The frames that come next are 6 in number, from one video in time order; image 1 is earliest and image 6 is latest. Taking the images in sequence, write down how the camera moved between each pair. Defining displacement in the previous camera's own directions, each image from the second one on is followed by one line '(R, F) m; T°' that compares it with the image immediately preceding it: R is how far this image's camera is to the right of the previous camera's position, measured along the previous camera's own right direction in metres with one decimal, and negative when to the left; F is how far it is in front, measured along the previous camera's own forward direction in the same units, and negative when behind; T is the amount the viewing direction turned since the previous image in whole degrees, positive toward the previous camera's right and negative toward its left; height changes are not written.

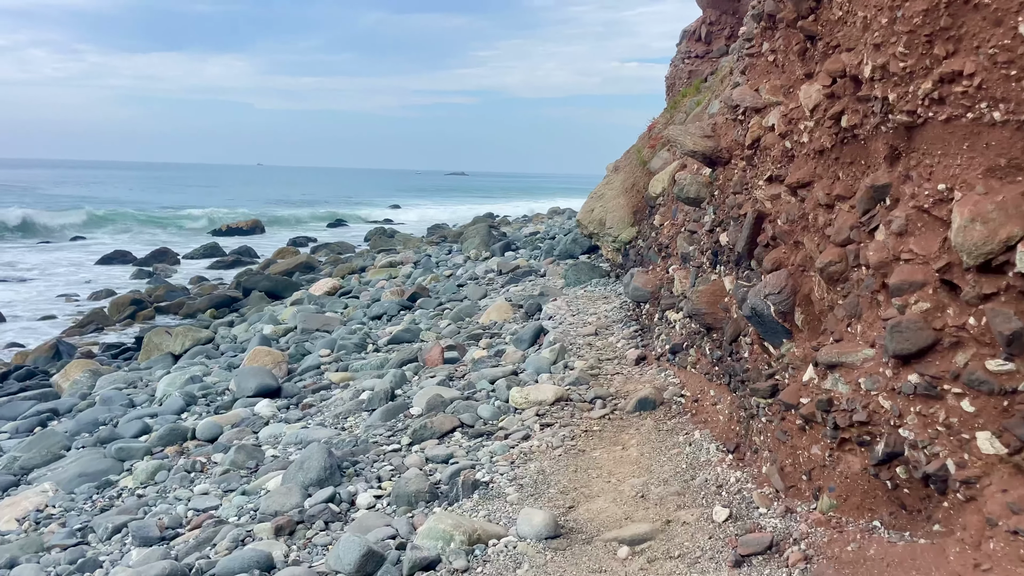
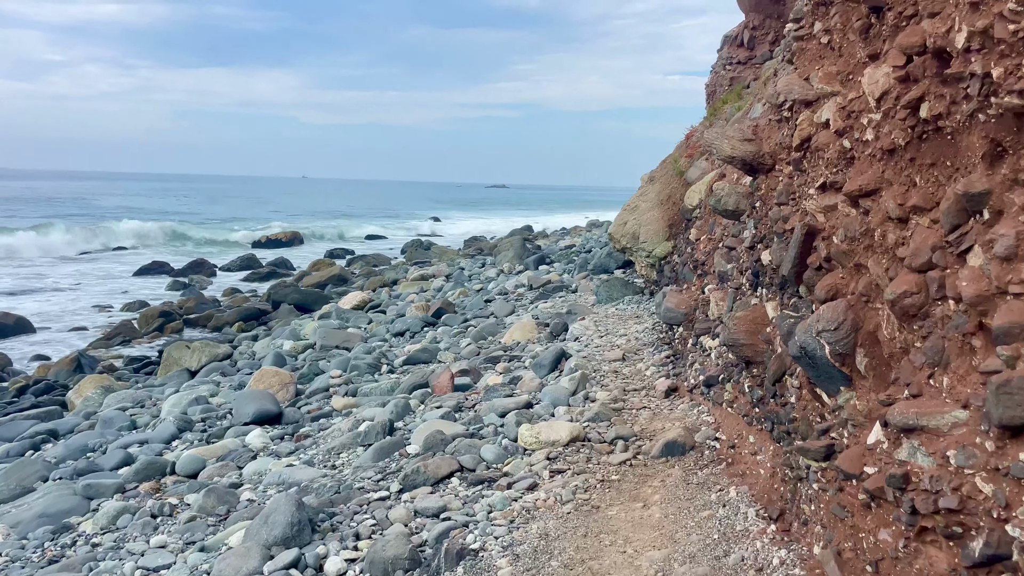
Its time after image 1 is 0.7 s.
(+0.2, +0.8) m; -3°
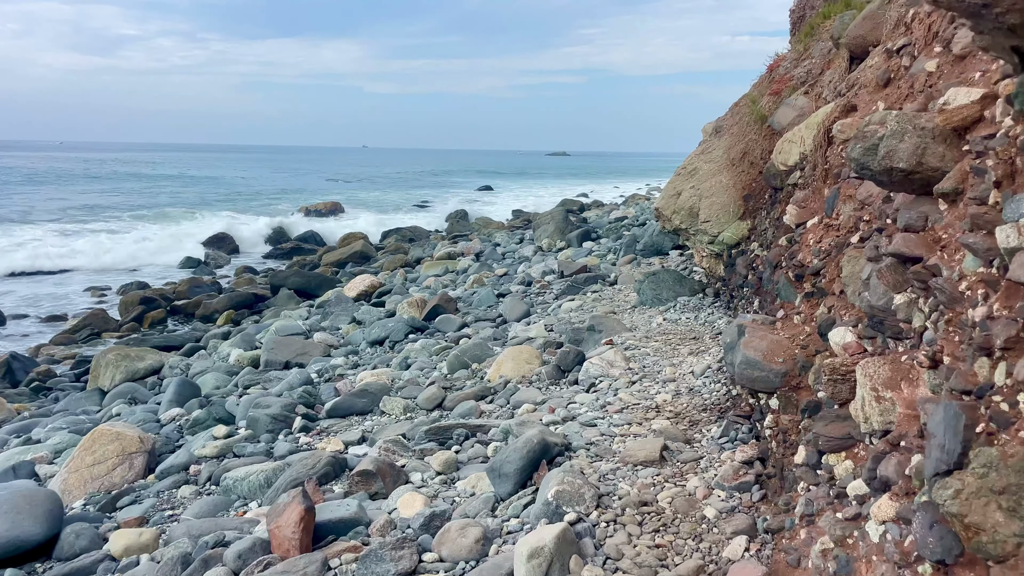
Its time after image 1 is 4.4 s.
(+0.7, +3.9) m; -4°
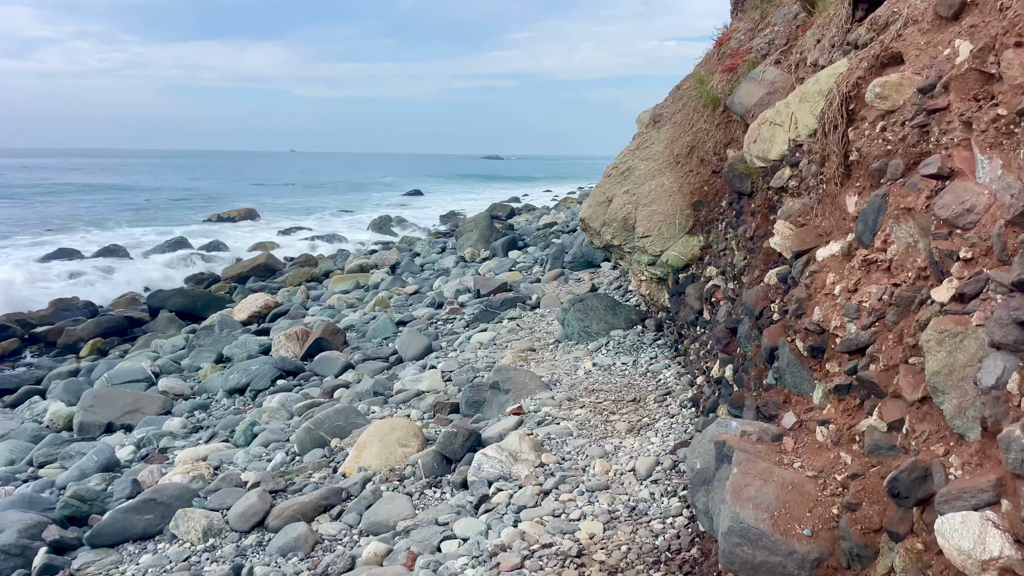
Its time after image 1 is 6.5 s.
(+0.5, +2.1) m; +5°
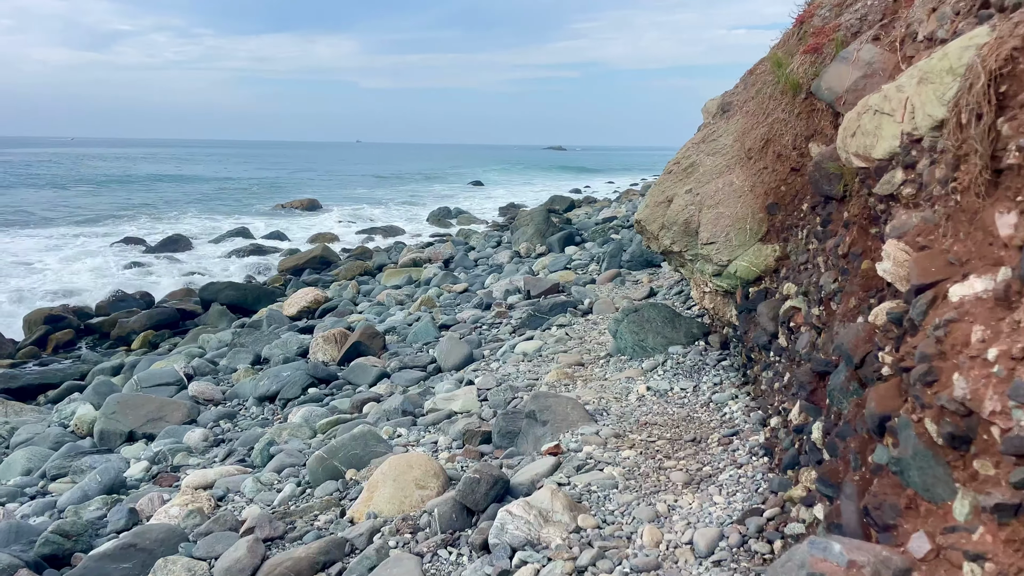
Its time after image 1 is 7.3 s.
(+0.1, +0.8) m; -4°
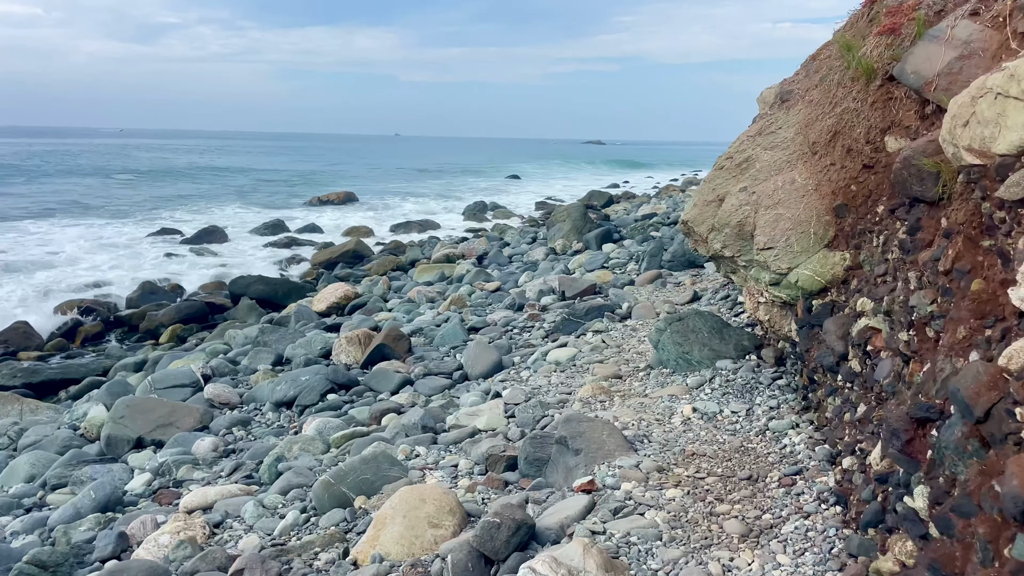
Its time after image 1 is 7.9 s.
(0.0, +0.6) m; -3°
